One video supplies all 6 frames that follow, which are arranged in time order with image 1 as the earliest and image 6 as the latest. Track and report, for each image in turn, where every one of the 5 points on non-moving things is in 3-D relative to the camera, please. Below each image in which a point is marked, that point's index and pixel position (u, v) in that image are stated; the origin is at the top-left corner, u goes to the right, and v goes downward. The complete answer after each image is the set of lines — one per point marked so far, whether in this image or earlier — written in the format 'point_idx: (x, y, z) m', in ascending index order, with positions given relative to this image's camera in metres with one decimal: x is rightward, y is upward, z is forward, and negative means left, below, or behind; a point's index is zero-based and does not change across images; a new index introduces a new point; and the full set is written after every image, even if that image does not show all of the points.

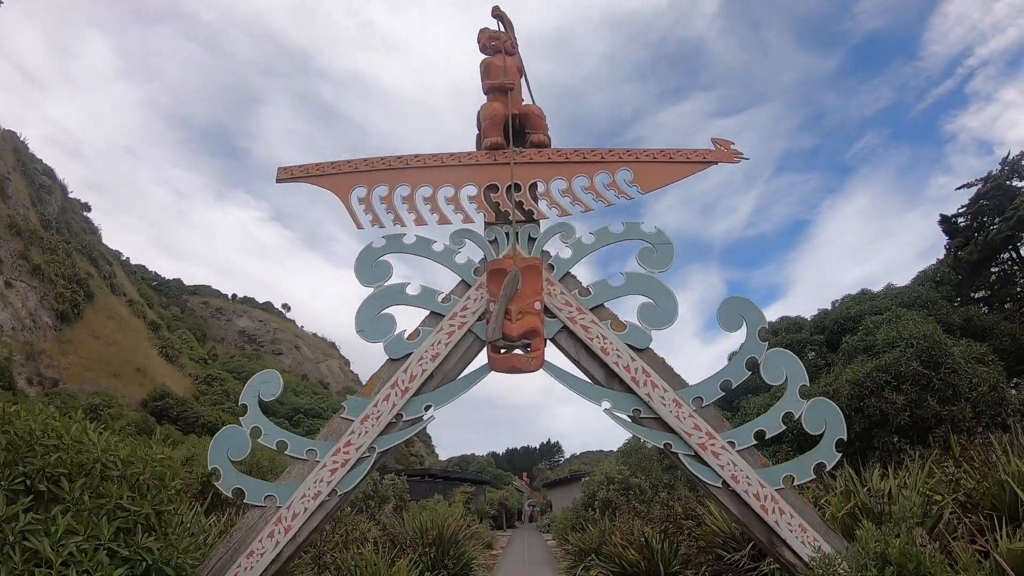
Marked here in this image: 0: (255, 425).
0: (-1.5, -0.8, +4.7) m
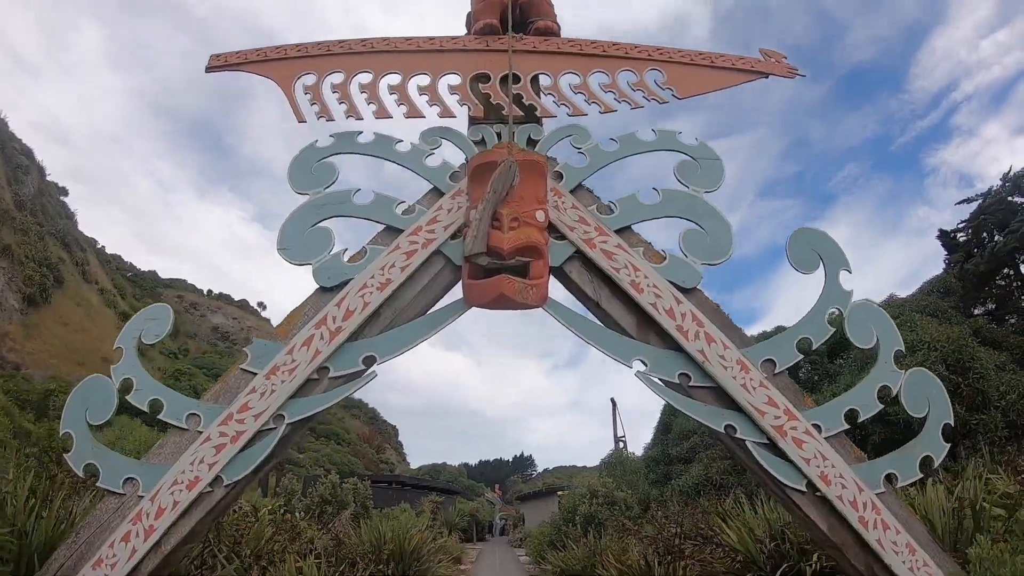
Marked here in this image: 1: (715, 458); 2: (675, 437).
0: (-1.5, -0.4, +3.2) m
1: (+3.1, -2.6, +12.2) m
2: (+3.0, -2.7, +14.8) m
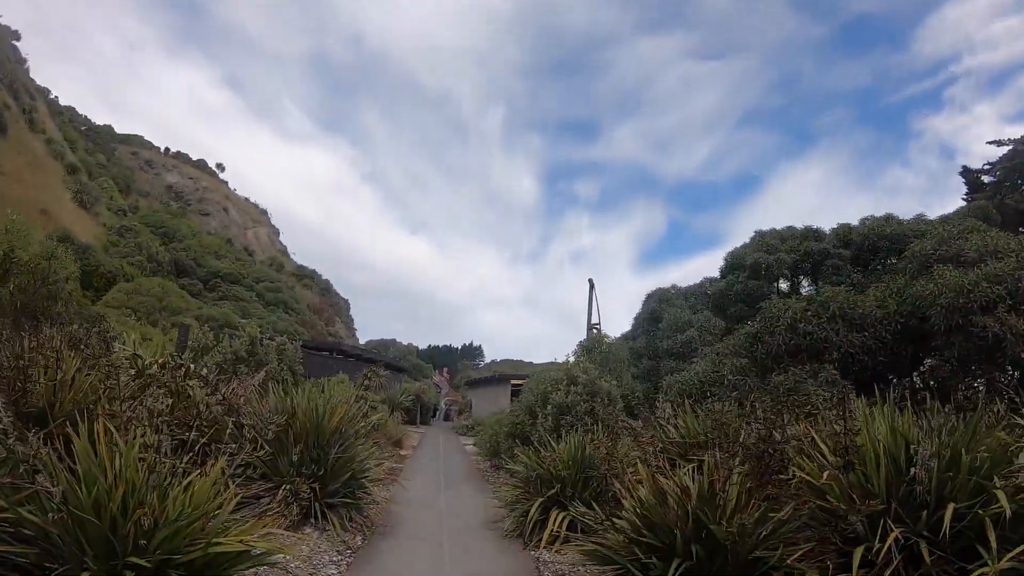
0: (-1.4, +0.7, +0.5) m
1: (+2.6, -0.9, +10.0) m
2: (+2.4, -0.6, +12.5) m
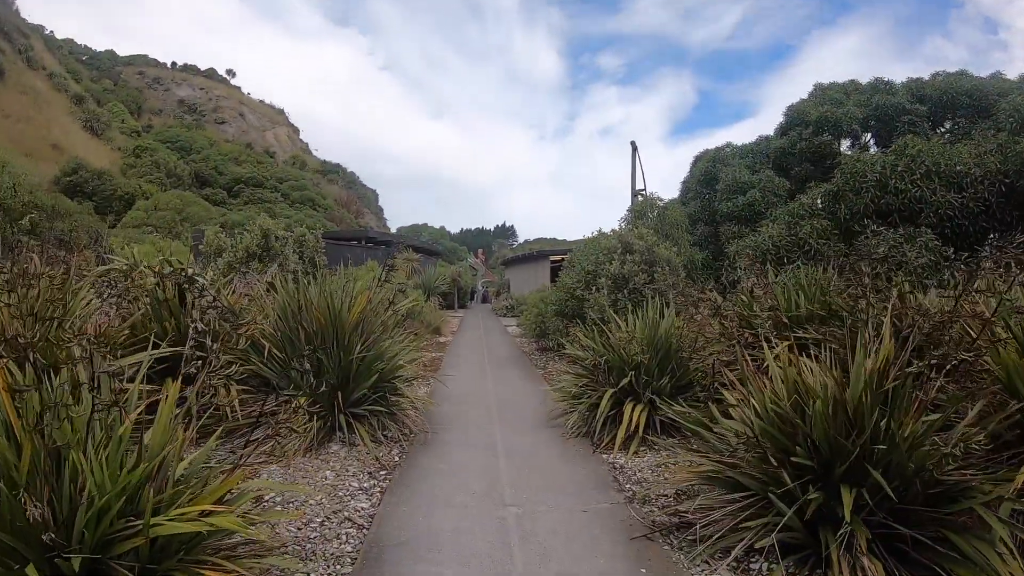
0: (-1.3, +0.7, -0.7) m
1: (+3.1, +0.8, +8.6) m
2: (+2.9, +1.4, +11.1) m
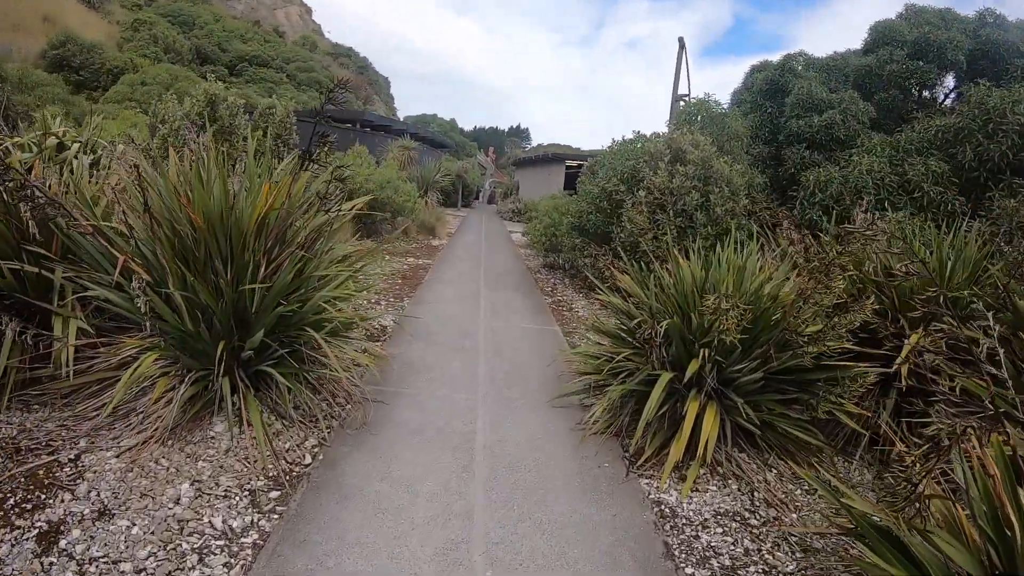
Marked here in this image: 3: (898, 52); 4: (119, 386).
0: (-1.3, +0.4, -2.6) m
1: (+3.2, +1.3, +6.7) m
2: (+3.1, +2.2, +9.1) m
3: (+4.4, +3.0, +9.3) m
4: (-1.4, -0.4, +2.8) m
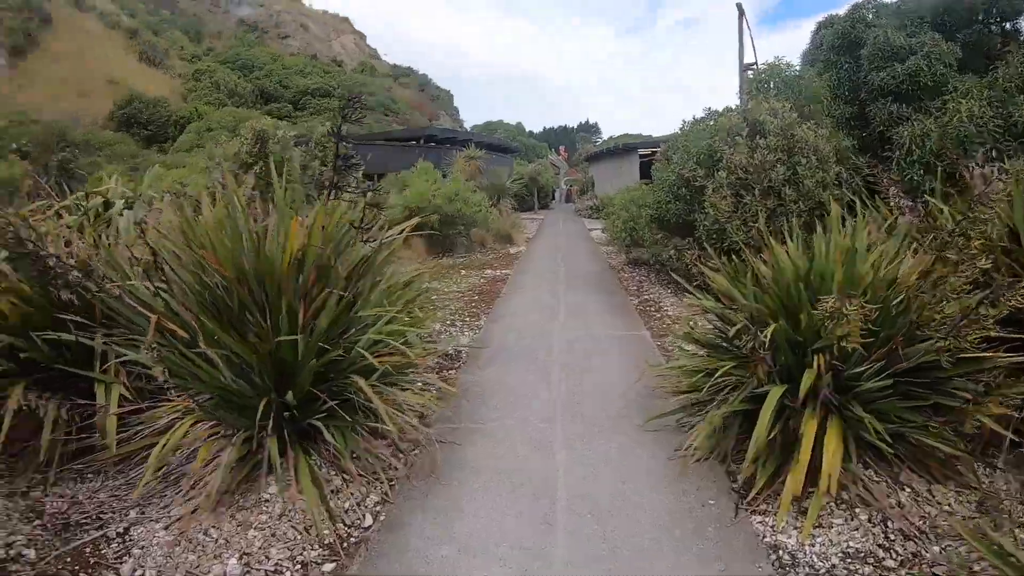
0: (-1.7, +0.2, -2.8) m
1: (+3.6, +1.6, +5.9) m
2: (+3.7, +2.5, +8.3) m
3: (+4.9, +3.5, +8.4) m
4: (-1.1, -0.6, +2.6) m
